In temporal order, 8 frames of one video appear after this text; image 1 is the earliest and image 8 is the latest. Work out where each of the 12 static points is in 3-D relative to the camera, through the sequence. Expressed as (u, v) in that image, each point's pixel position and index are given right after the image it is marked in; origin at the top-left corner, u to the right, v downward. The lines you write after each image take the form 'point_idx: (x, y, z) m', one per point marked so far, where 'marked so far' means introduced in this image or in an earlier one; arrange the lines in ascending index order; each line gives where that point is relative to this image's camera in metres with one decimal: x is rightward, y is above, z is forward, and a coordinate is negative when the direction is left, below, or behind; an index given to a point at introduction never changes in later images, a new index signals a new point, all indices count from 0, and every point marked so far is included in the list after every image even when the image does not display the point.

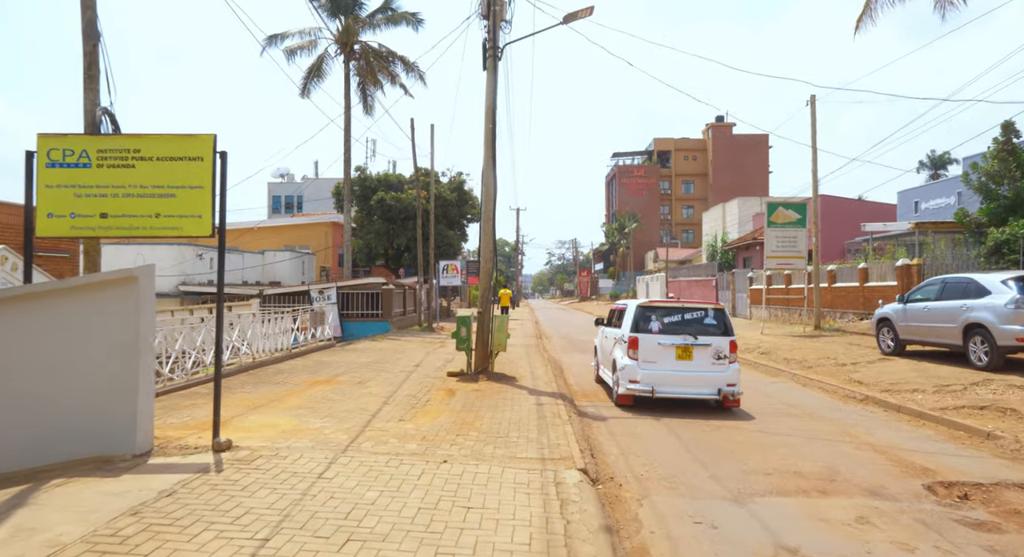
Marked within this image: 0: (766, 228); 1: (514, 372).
0: (+8.5, +1.7, +19.3) m
1: (0.0, -1.9, +11.5) m
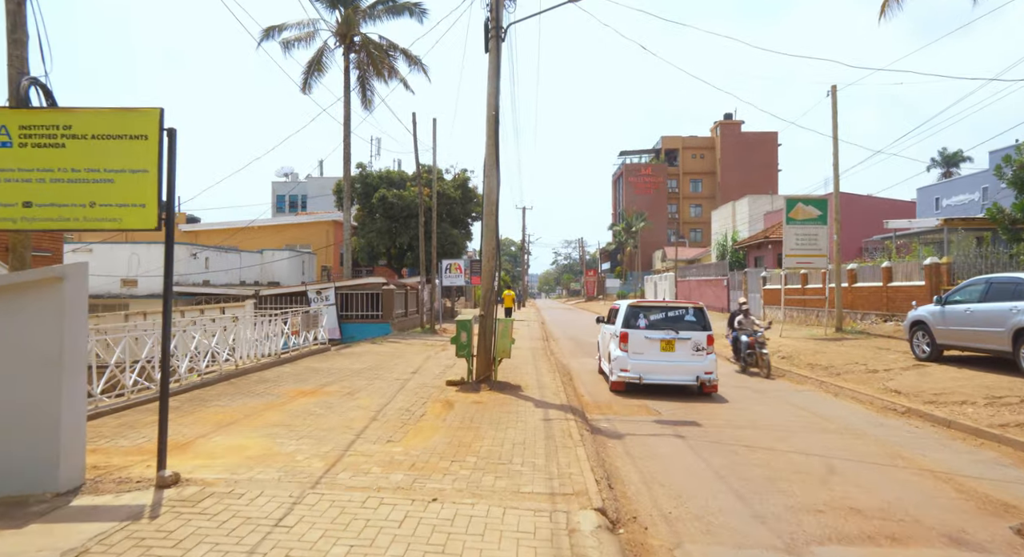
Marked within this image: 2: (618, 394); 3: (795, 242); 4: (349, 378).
0: (+8.7, +1.7, +18.3) m
1: (+0.1, -1.9, +10.6) m
2: (+2.0, -2.1, +10.7) m
3: (+9.0, +1.2, +18.3) m
4: (-3.0, -1.8, +10.4) m
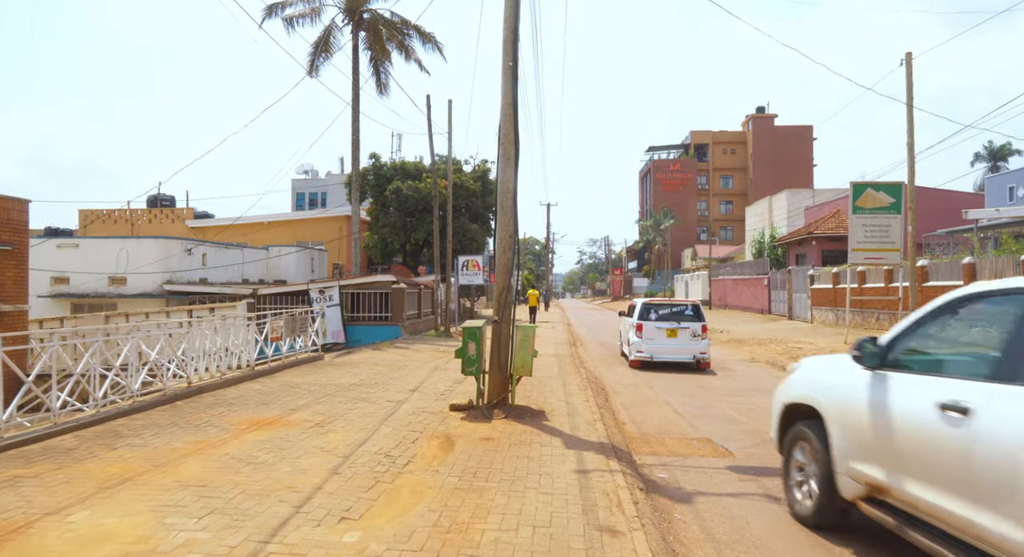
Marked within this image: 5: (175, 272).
0: (+9.3, +1.8, +15.7) m
1: (+0.4, -1.8, +8.4) m
2: (+2.3, -2.1, +8.4) m
3: (+9.7, +1.2, +15.7) m
4: (-2.6, -1.7, +8.3) m
5: (-11.8, +0.2, +19.9) m
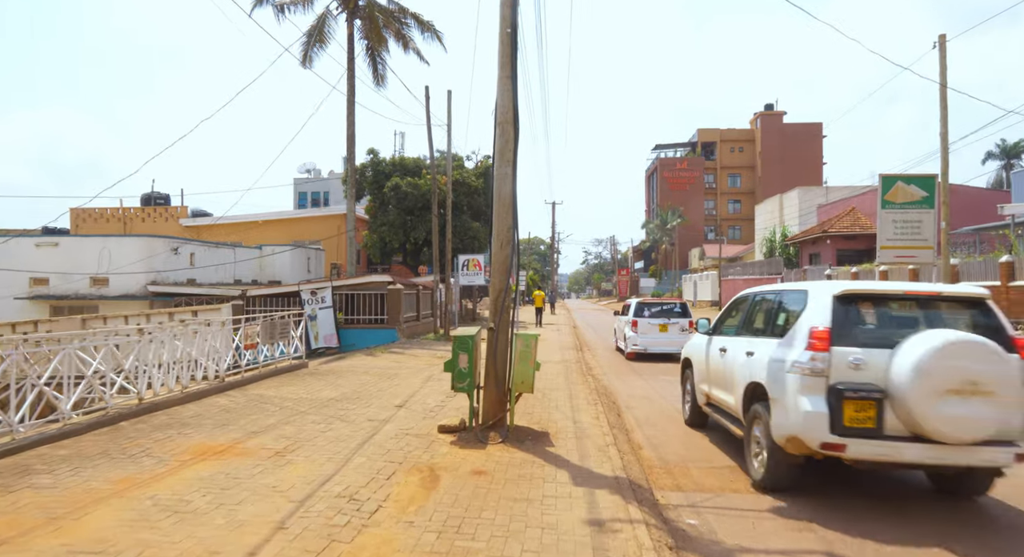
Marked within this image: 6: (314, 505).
0: (+9.4, +1.8, +14.6) m
1: (+0.4, -1.8, +7.3) m
2: (+2.3, -2.1, +7.3) m
3: (+9.7, +1.2, +14.6) m
4: (-2.7, -1.8, +7.2) m
5: (-11.7, +0.2, +18.9) m
6: (-1.5, -1.7, +4.3) m
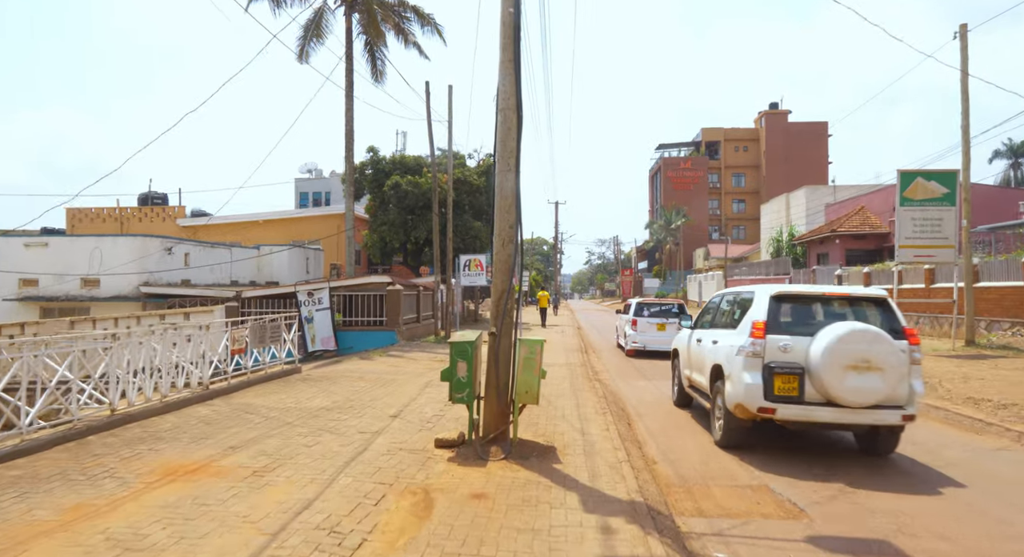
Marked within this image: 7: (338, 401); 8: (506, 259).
0: (+9.5, +1.7, +14.0) m
1: (+0.5, -1.8, +6.8) m
2: (+2.3, -2.1, +6.7) m
3: (+9.8, +1.2, +14.0) m
4: (-2.6, -1.8, +6.7) m
5: (-11.6, +0.2, +18.4) m
6: (-1.5, -1.7, +3.8) m
7: (-2.6, -1.8, +8.4) m
8: (-0.1, +0.2, +6.4) m
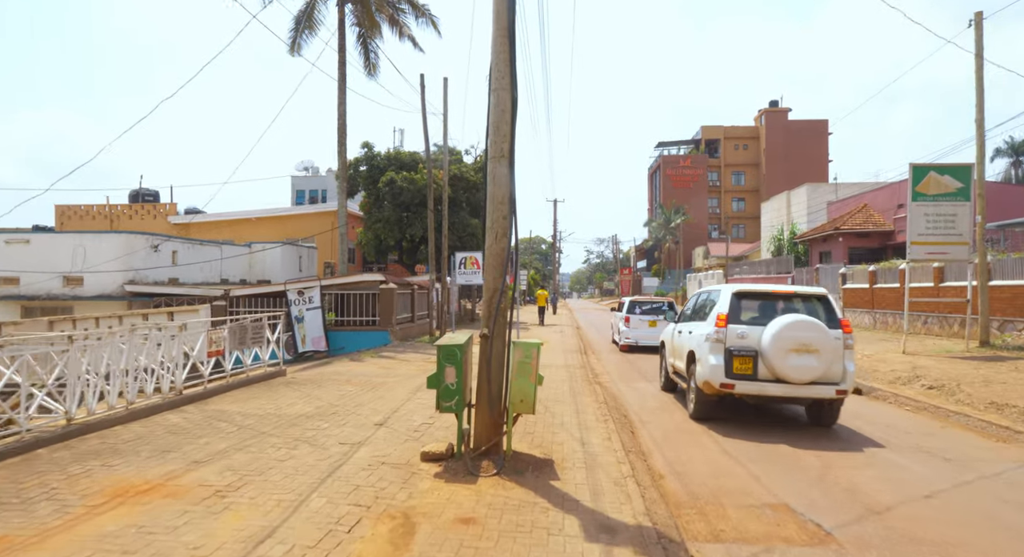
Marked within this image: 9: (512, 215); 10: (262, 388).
0: (+9.4, +1.8, +13.4) m
1: (+0.4, -1.8, +6.2) m
2: (+2.2, -2.1, +6.2) m
3: (+9.7, +1.2, +13.4) m
4: (-2.7, -1.7, +6.1) m
5: (-11.7, +0.3, +17.8) m
6: (-1.5, -1.7, +3.2) m
7: (-2.6, -1.8, +7.8) m
8: (-0.1, +0.3, +5.8) m
9: (0.0, +0.7, +5.9) m
10: (-3.9, -1.7, +9.0) m
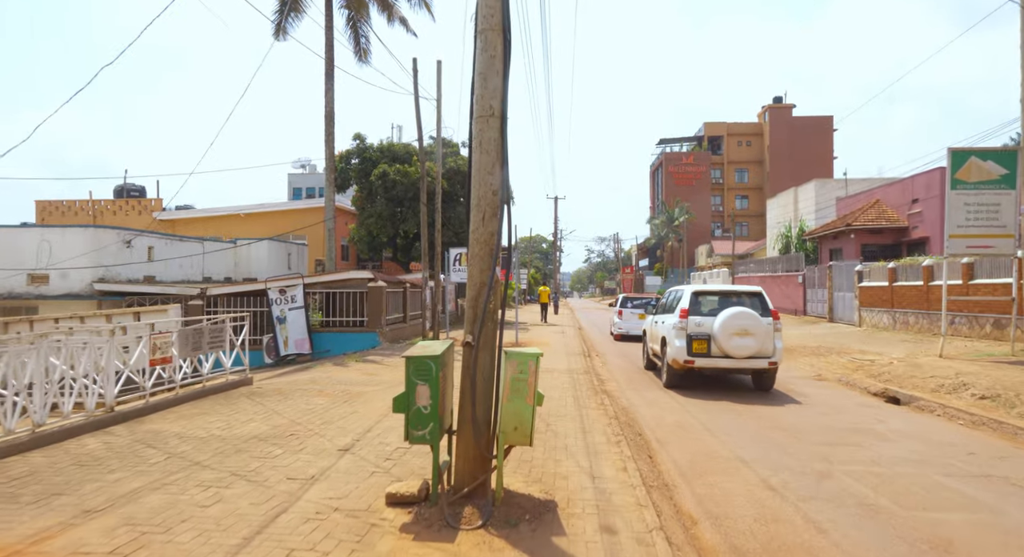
0: (+9.3, +1.9, +12.2) m
1: (+0.3, -1.8, +5.0) m
2: (+2.2, -2.0, +4.9) m
3: (+9.7, +1.3, +12.2) m
4: (-2.8, -1.7, +4.9) m
5: (-11.7, +0.3, +16.6) m
6: (-1.6, -1.6, +2.0) m
7: (-2.7, -1.7, +6.6) m
8: (-0.2, +0.3, +4.6) m
9: (-0.1, +0.7, +4.6) m
10: (-4.0, -1.7, +7.7) m
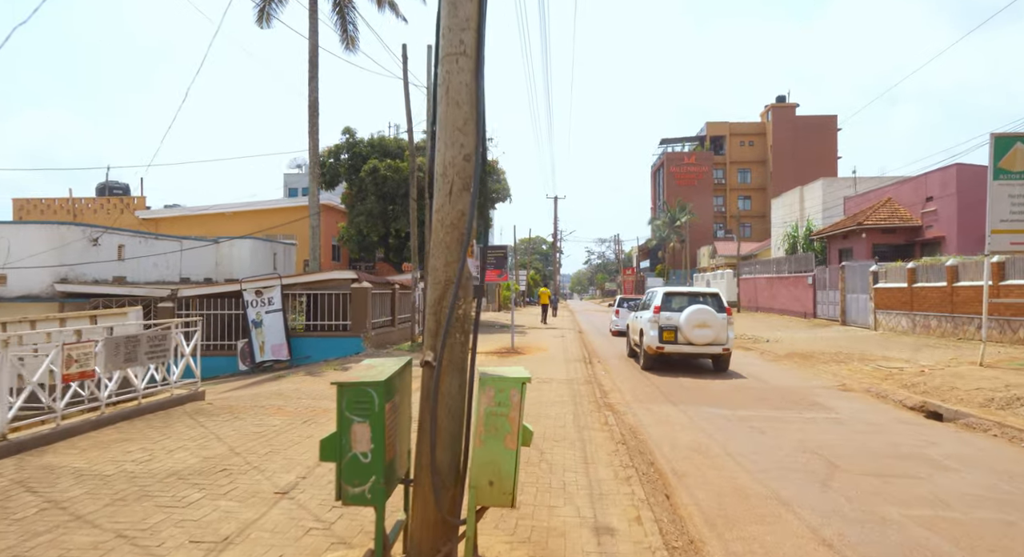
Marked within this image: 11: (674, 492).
0: (+9.2, +1.9, +11.0) m
1: (+0.2, -1.7, +3.8) m
2: (+2.0, -2.0, +3.7) m
3: (+9.5, +1.3, +11.0) m
4: (-2.9, -1.6, +3.7) m
5: (-11.9, +0.3, +15.4) m
6: (-1.7, -1.6, +0.8) m
7: (-2.8, -1.7, +5.4) m
8: (-0.3, +0.3, +3.4) m
9: (-0.2, +0.7, +3.4) m
10: (-4.1, -1.6, +6.5) m
11: (+1.5, -1.9, +5.2) m
